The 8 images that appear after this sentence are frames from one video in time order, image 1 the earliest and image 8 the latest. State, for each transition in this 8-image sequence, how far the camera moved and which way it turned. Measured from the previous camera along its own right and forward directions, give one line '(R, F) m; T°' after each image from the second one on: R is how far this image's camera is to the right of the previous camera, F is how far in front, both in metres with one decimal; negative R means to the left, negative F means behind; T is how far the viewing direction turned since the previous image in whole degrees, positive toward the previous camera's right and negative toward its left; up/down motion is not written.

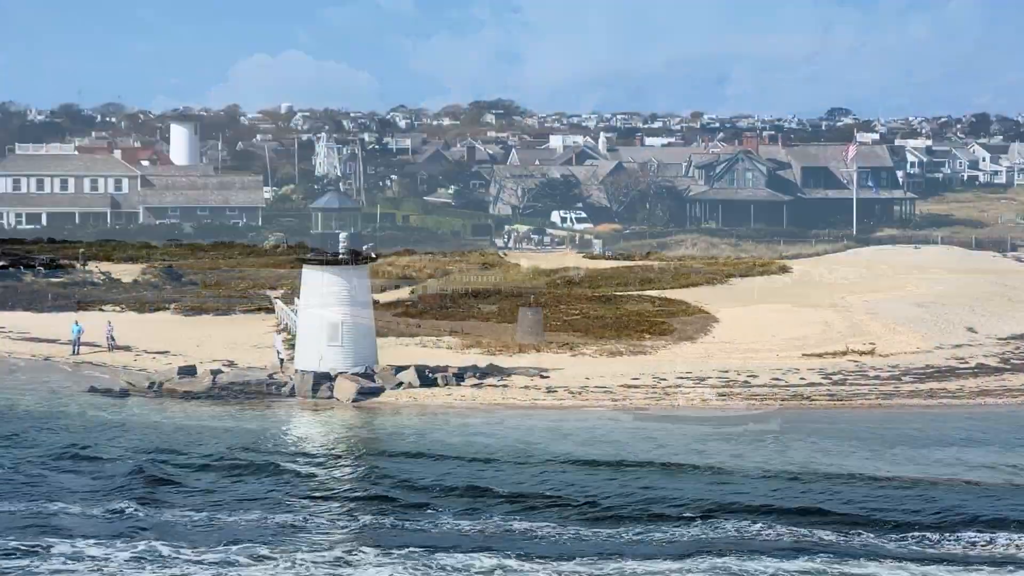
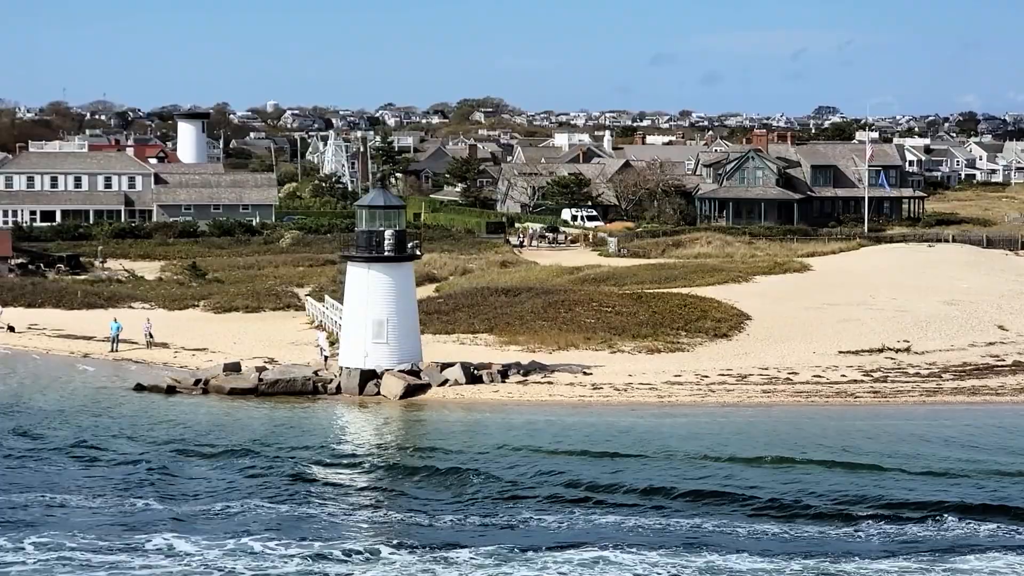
(-0.8, -0.2) m; 0°
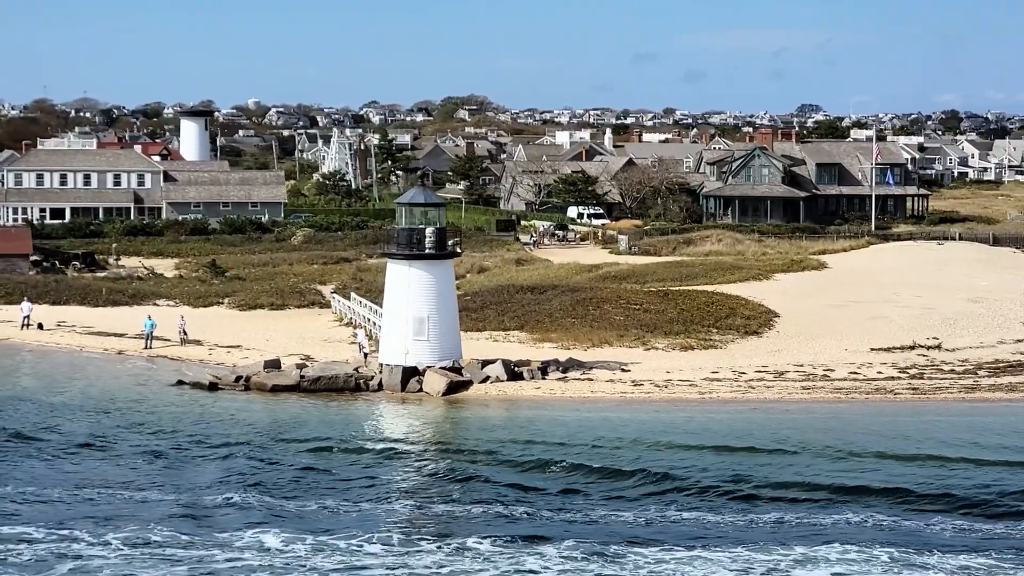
(-0.8, -0.2) m; +1°
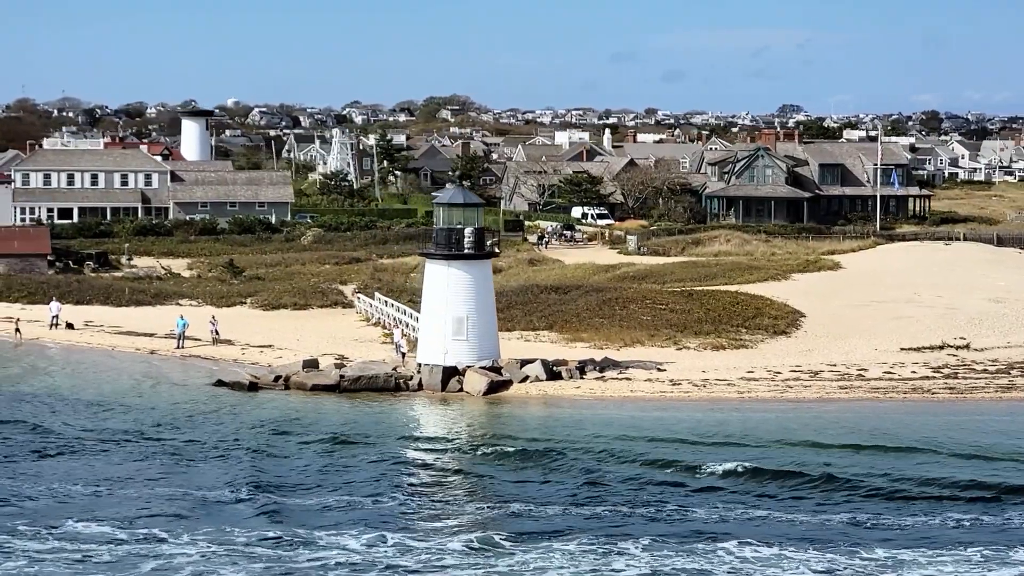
(-0.8, -0.2) m; +1°
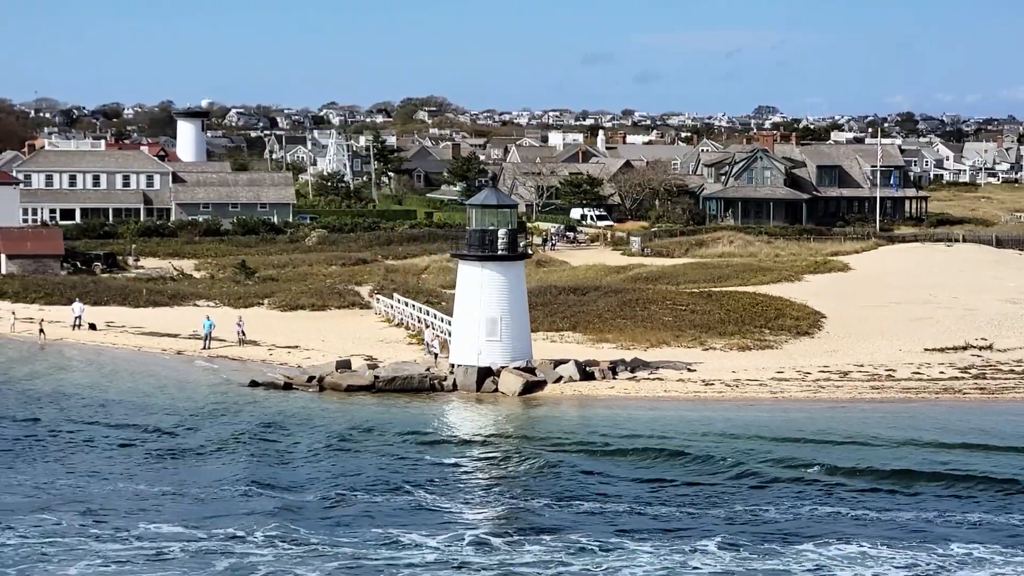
(-0.8, -0.2) m; +1°
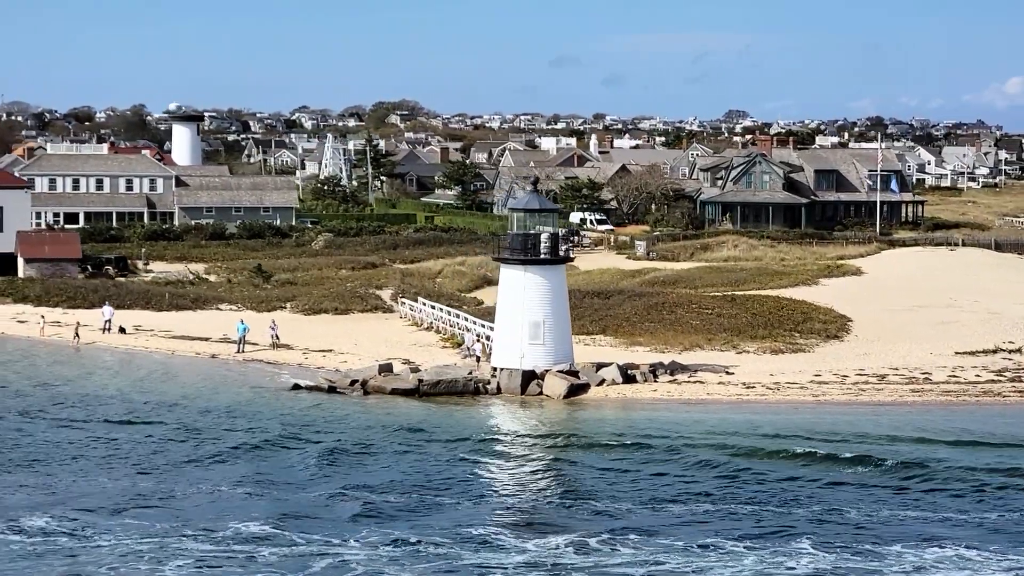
(-1.0, -0.2) m; +1°
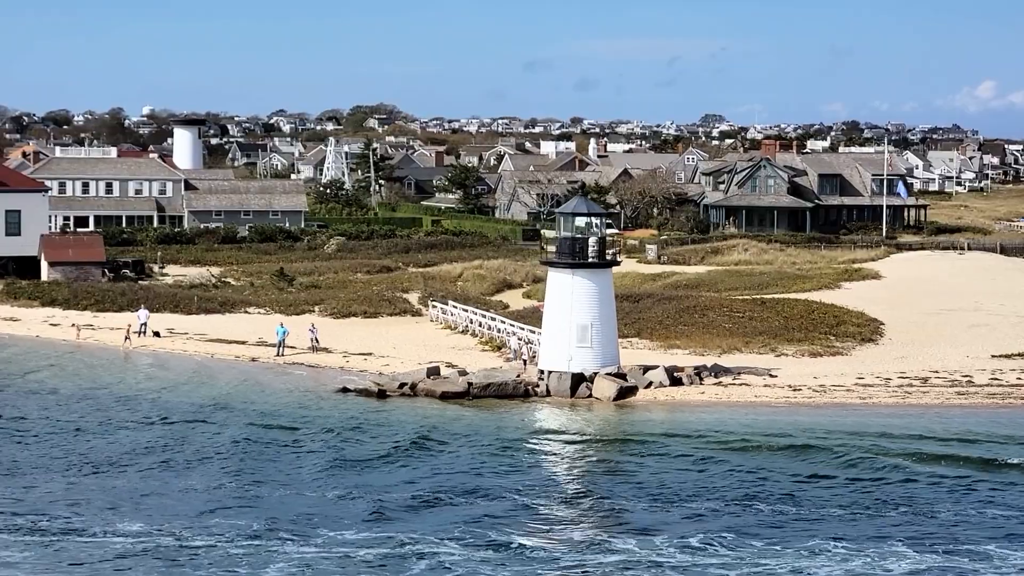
(-1.0, -0.2) m; +1°
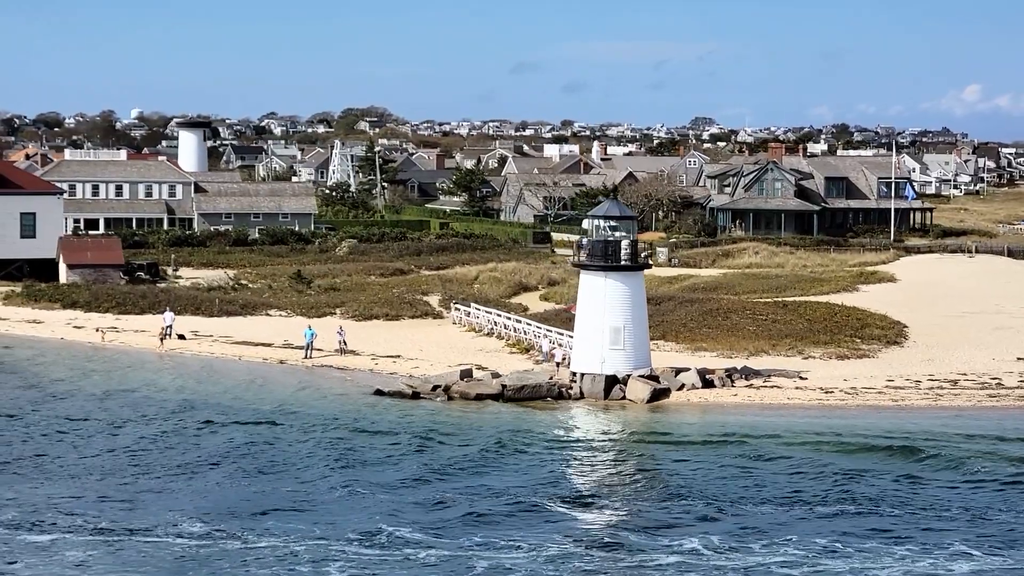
(-0.6, -0.1) m; 0°
